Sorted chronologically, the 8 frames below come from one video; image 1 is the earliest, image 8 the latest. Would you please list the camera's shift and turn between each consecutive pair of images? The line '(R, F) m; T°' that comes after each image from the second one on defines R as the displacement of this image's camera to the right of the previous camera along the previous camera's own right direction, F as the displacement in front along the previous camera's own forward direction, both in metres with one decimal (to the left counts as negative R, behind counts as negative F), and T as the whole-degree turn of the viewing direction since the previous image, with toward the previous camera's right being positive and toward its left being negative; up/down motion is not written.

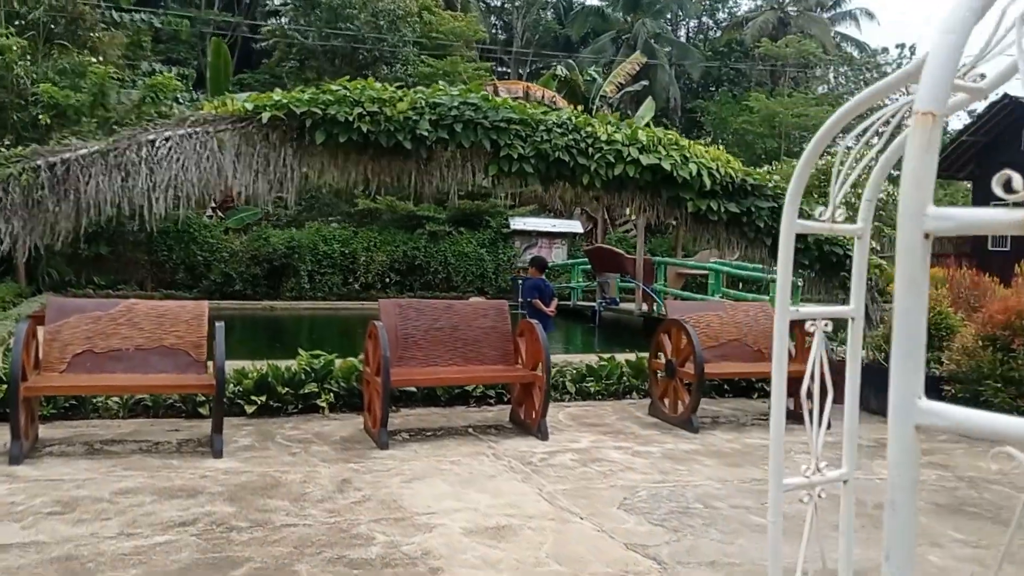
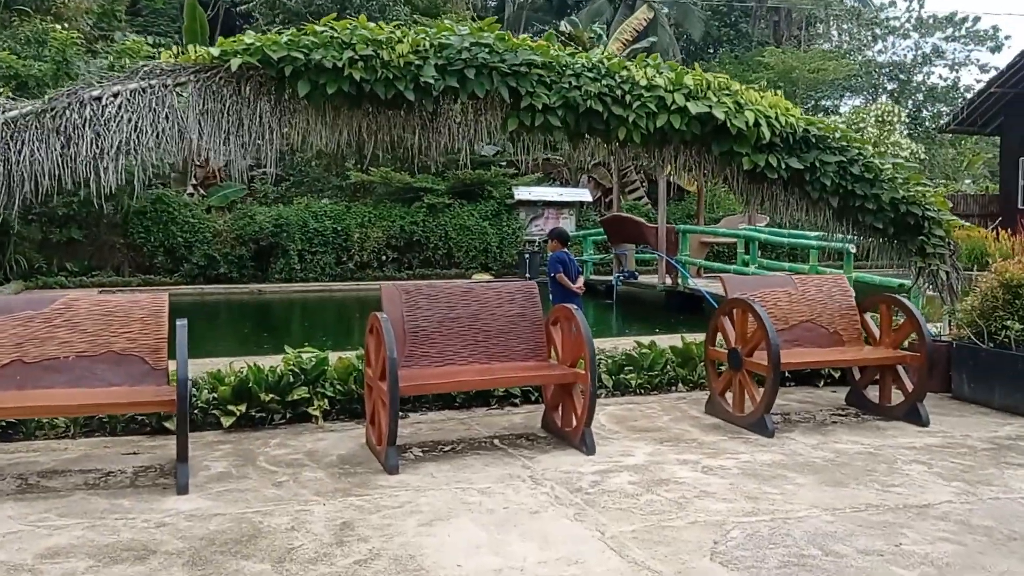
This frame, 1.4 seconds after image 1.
(-0.2, +1.1) m; 0°
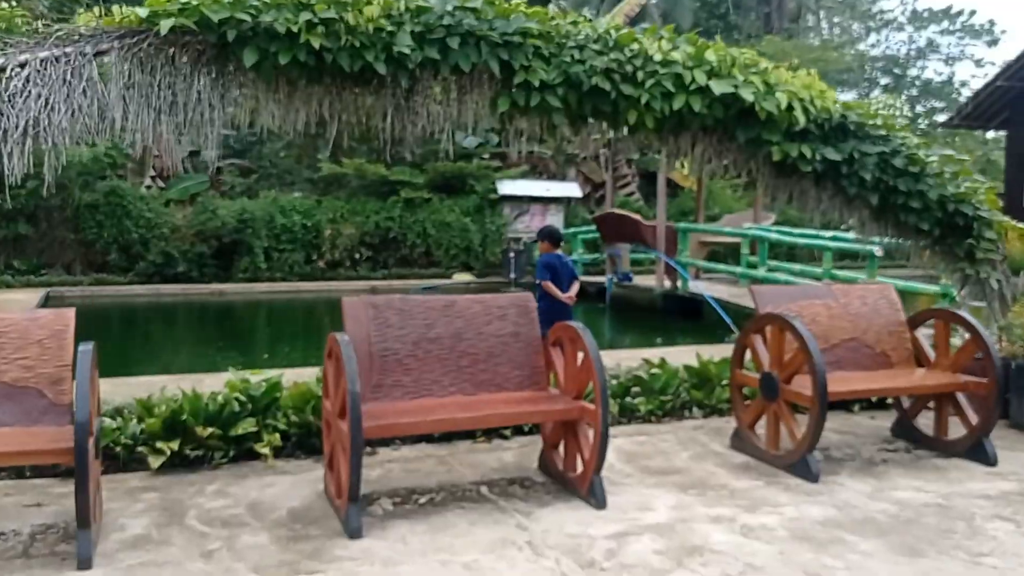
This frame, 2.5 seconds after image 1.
(-0.1, +0.8) m; +1°
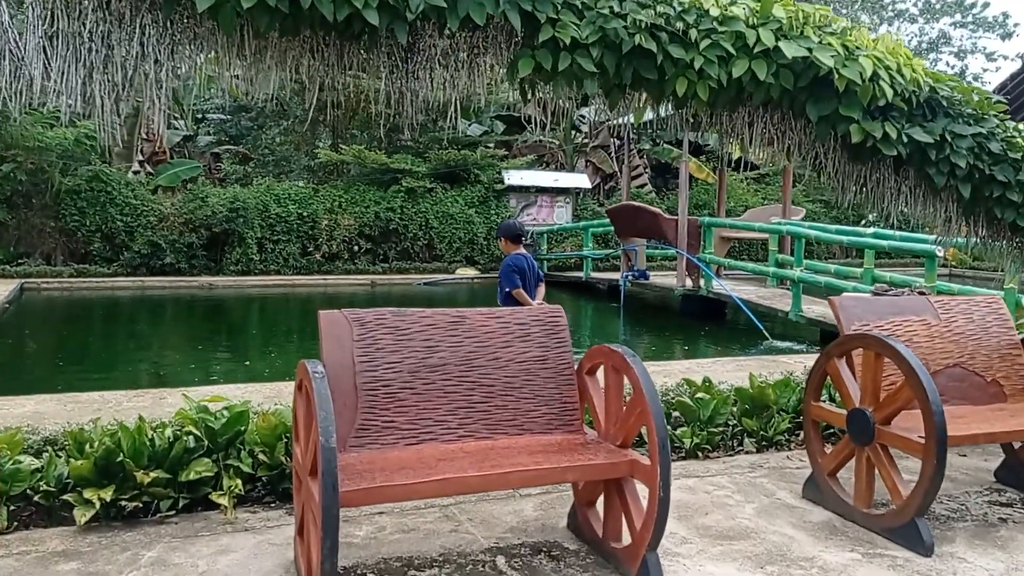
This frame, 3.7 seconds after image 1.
(-0.1, +0.9) m; 0°
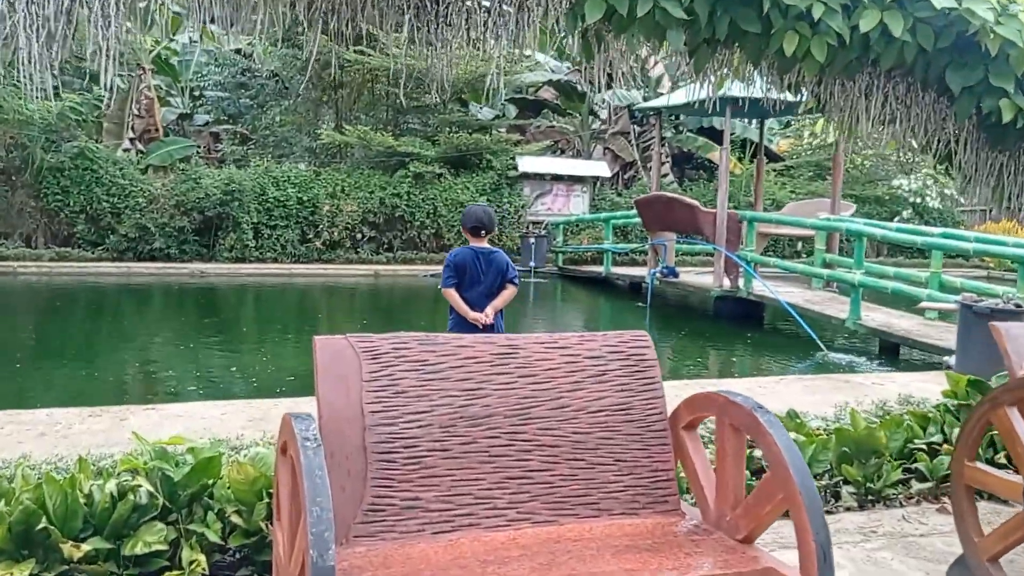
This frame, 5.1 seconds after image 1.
(-0.2, +0.9) m; 0°
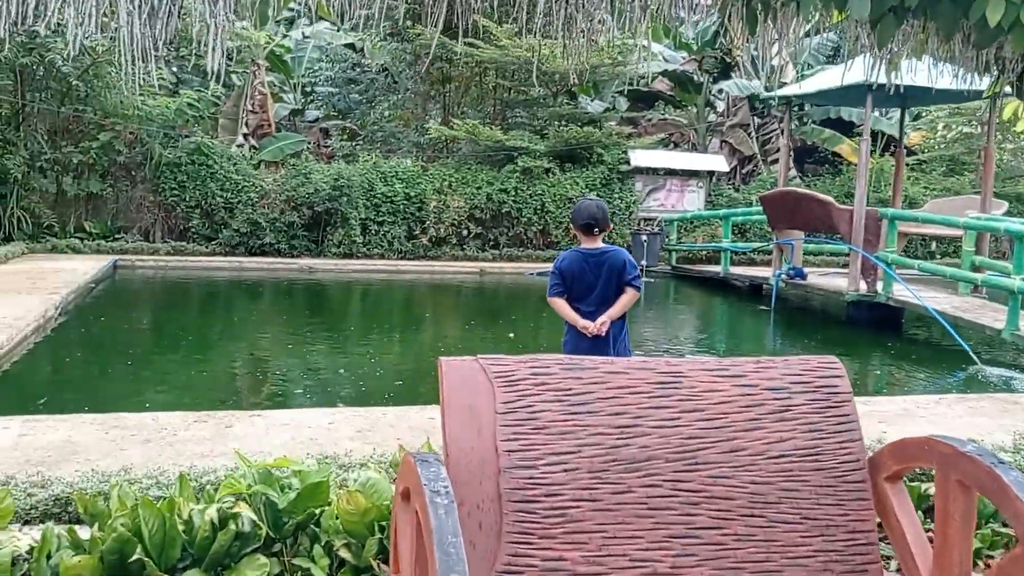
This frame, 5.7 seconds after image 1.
(-0.1, +0.4) m; -6°
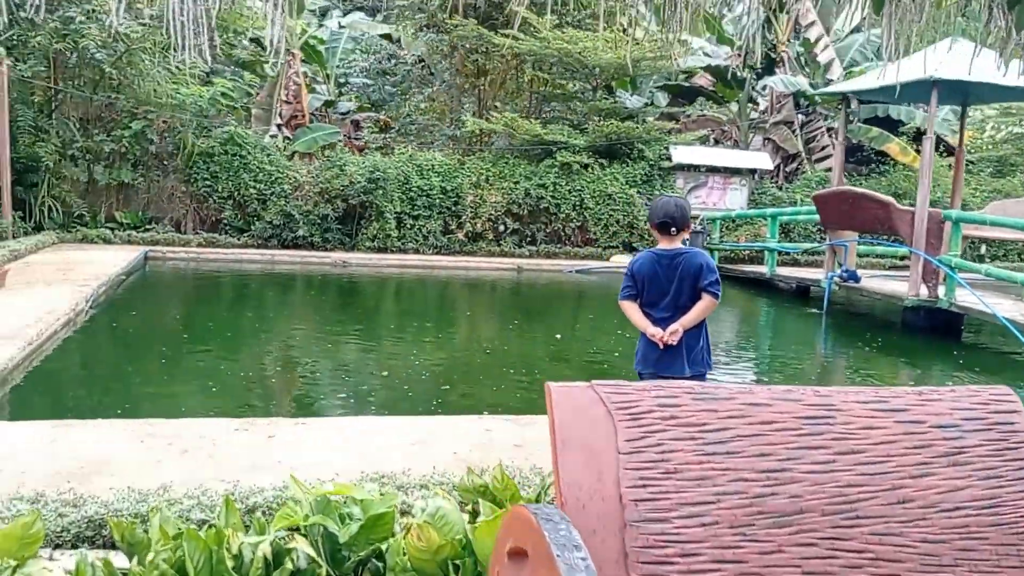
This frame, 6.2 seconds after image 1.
(-0.2, +0.3) m; -2°
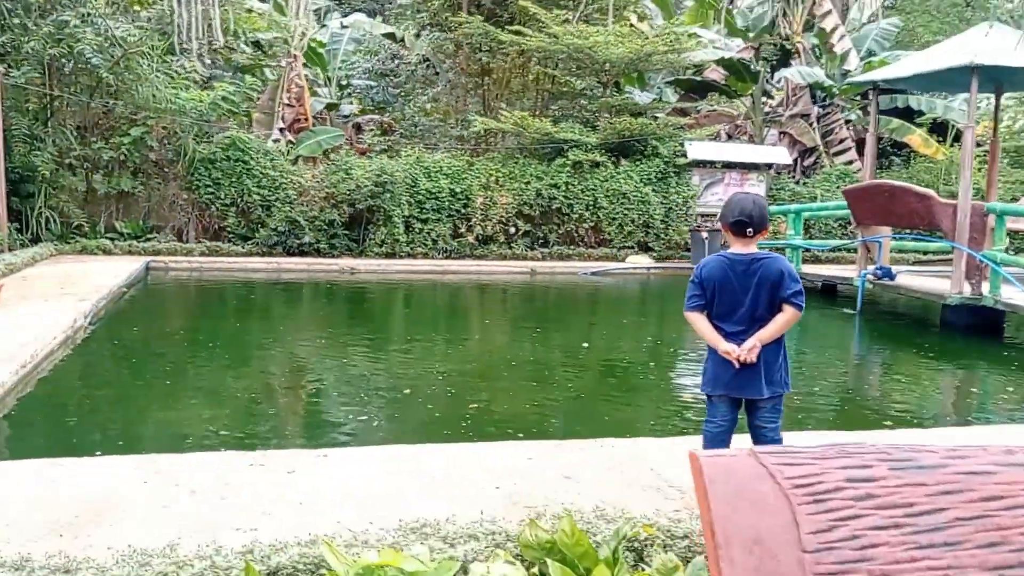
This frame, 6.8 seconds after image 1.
(-0.2, +0.4) m; 0°
